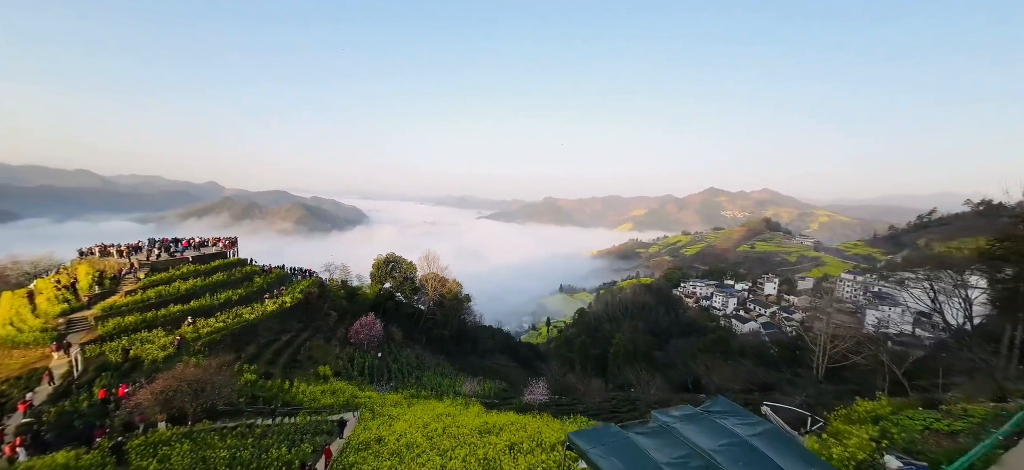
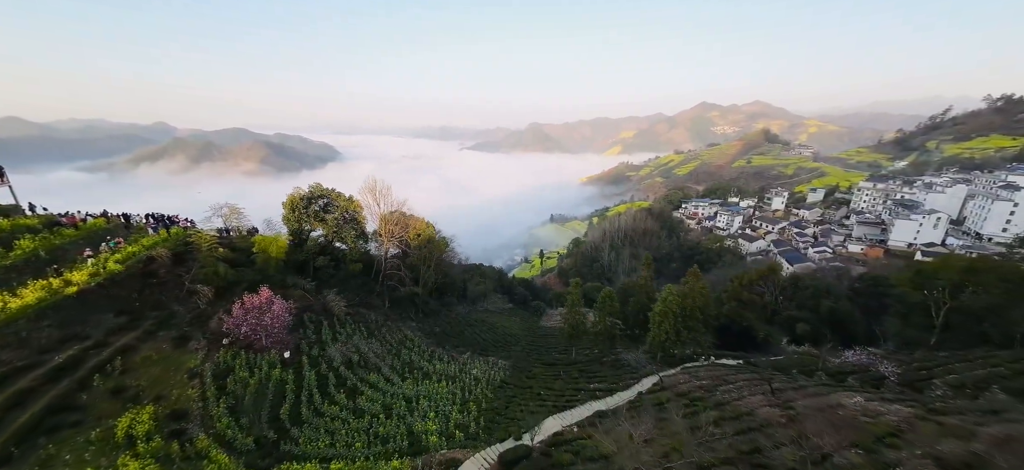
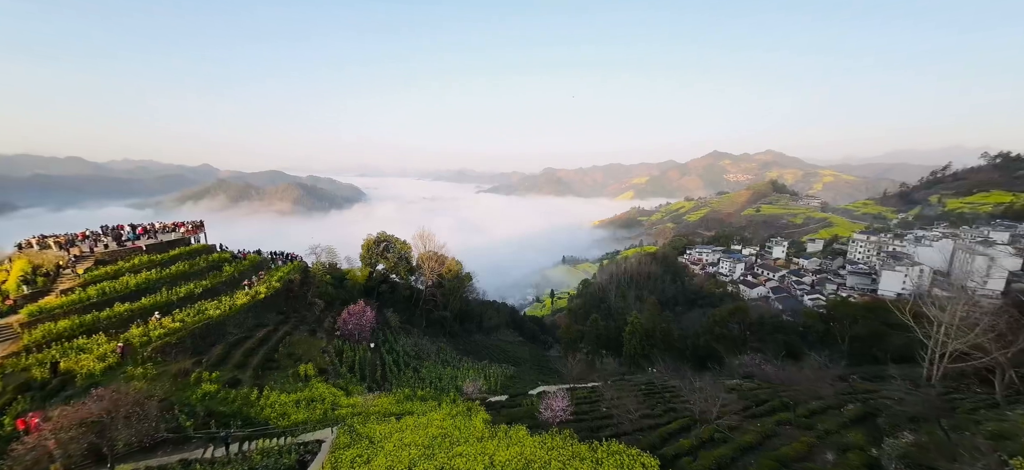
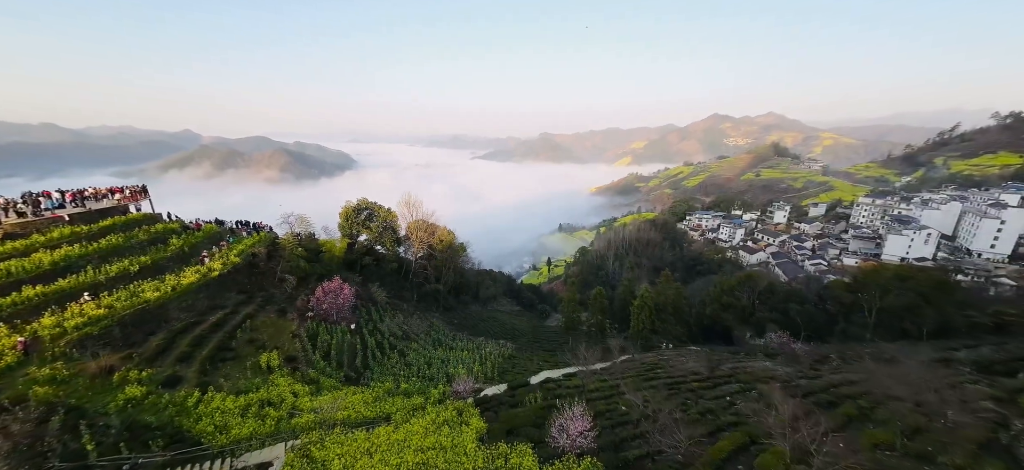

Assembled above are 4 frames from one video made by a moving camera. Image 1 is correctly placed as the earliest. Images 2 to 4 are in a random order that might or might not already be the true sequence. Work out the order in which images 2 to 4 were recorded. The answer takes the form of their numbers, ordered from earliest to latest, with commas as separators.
3, 4, 2
